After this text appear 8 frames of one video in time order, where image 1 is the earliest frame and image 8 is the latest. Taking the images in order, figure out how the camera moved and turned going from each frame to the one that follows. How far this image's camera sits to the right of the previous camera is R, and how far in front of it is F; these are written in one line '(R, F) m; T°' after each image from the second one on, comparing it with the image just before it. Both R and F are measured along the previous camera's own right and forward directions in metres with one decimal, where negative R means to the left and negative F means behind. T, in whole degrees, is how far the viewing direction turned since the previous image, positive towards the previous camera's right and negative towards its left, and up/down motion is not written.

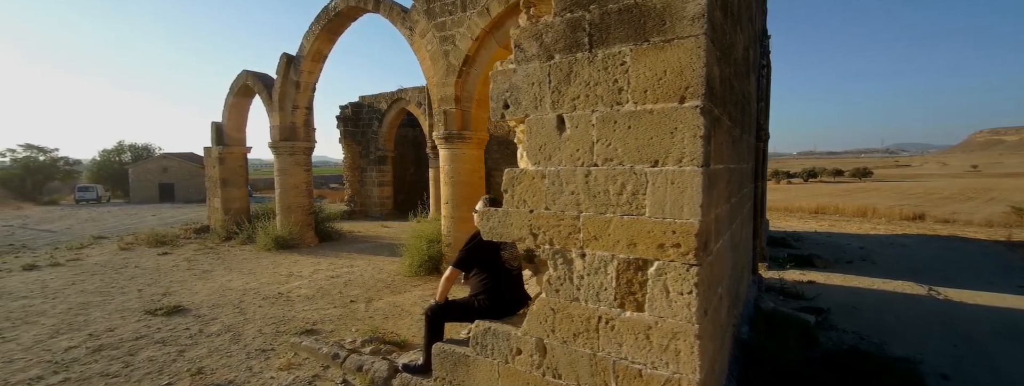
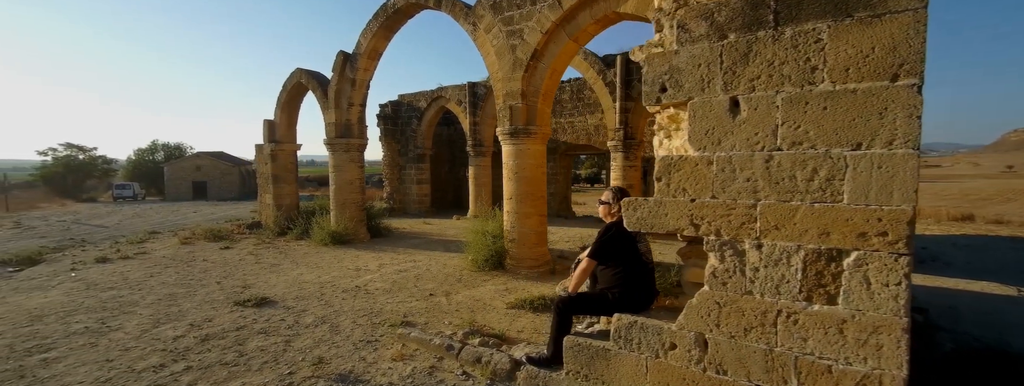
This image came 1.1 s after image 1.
(-0.8, +0.1) m; -2°
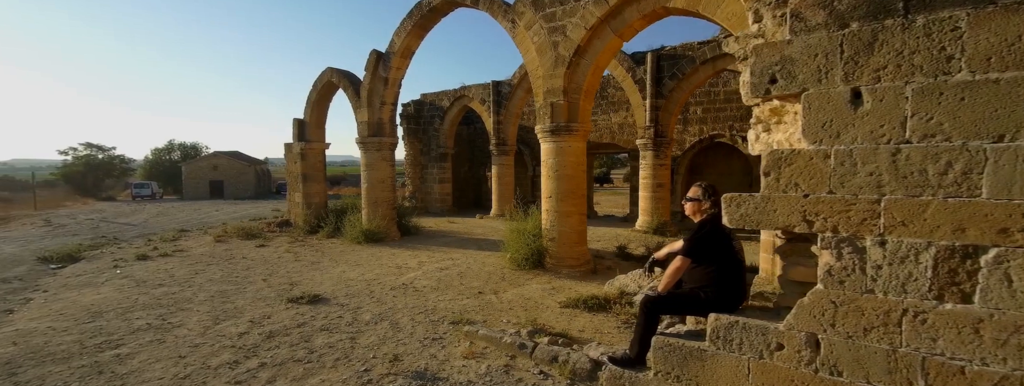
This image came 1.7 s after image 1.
(-0.5, 0.0) m; -1°
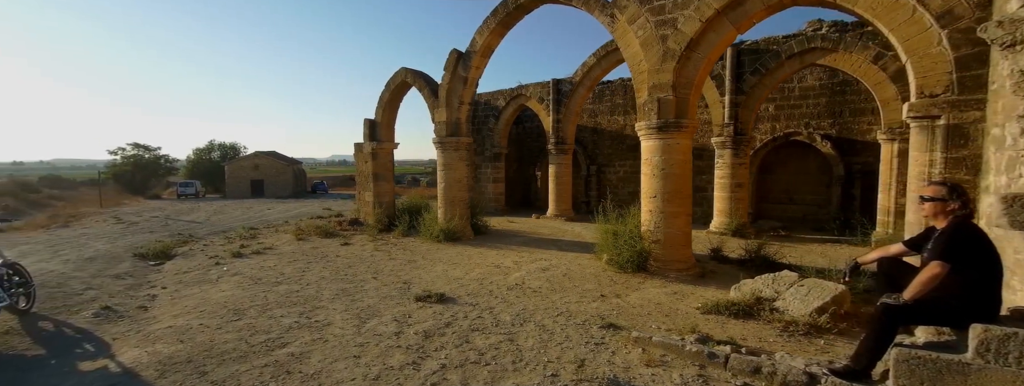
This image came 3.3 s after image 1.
(-1.3, +0.1) m; -2°
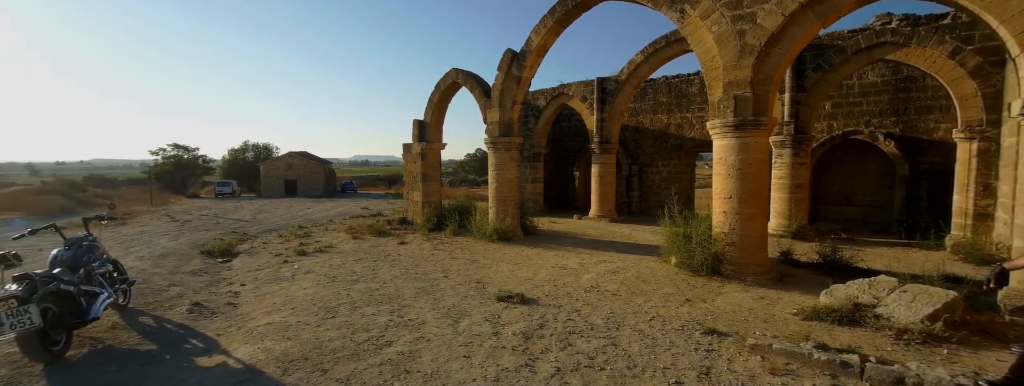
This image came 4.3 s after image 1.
(-0.7, 0.0) m; -2°
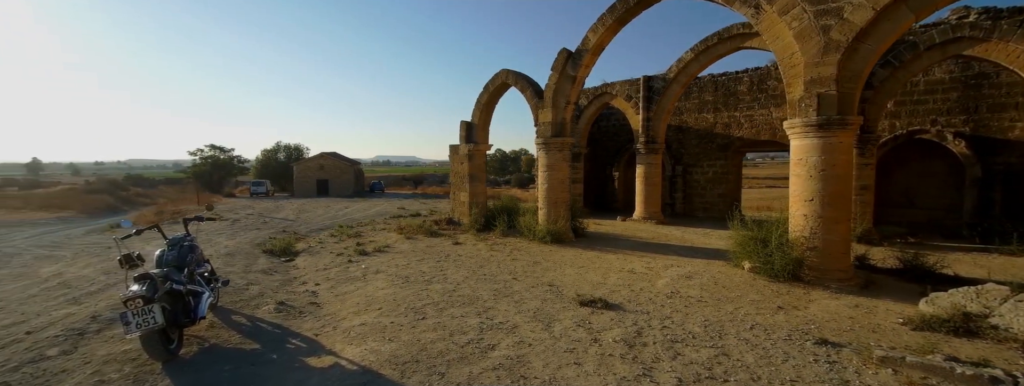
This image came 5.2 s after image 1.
(-0.7, 0.0) m; -2°
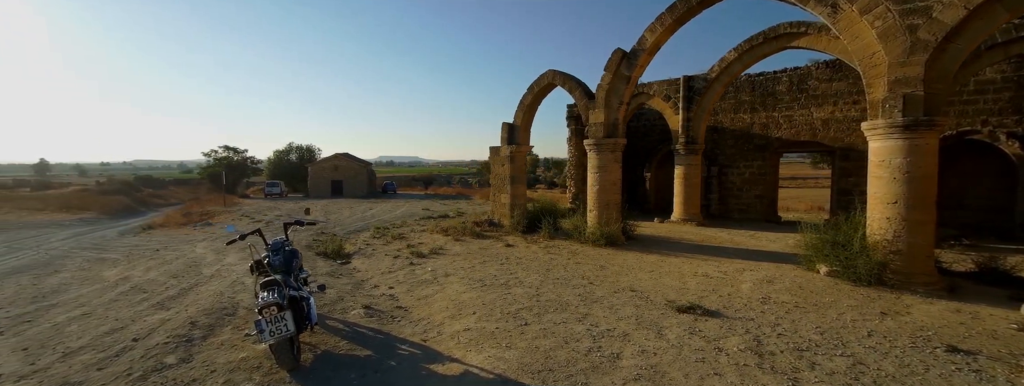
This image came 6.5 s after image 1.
(-1.0, +0.1) m; 0°
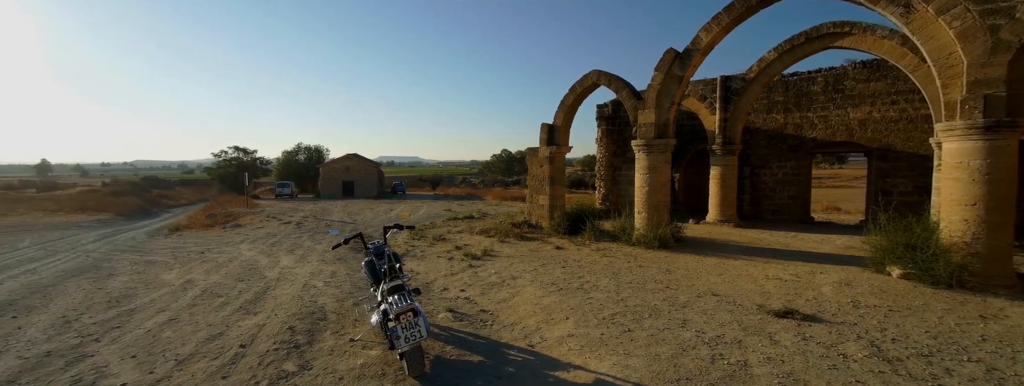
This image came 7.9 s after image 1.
(-1.0, +0.1) m; 0°
